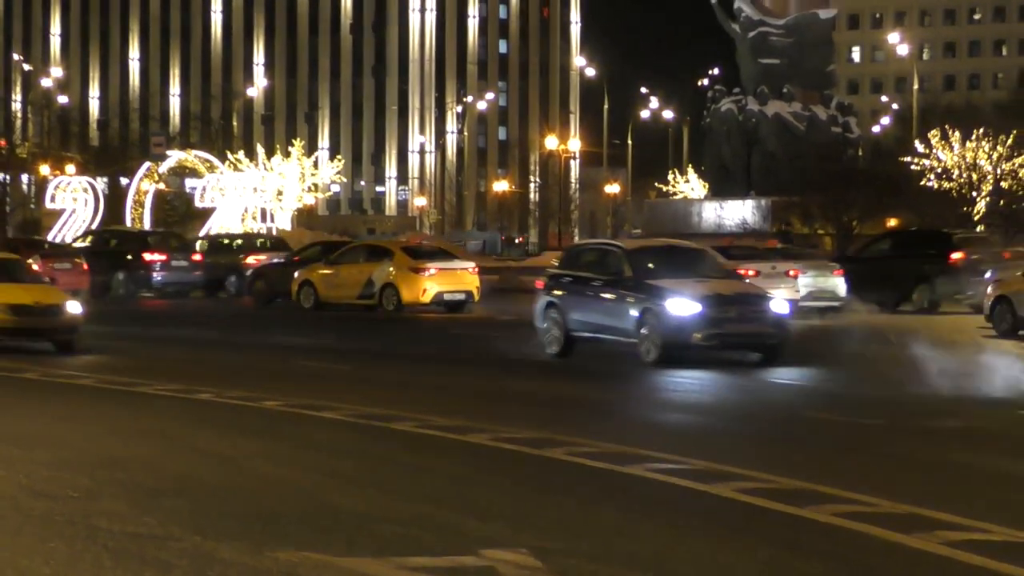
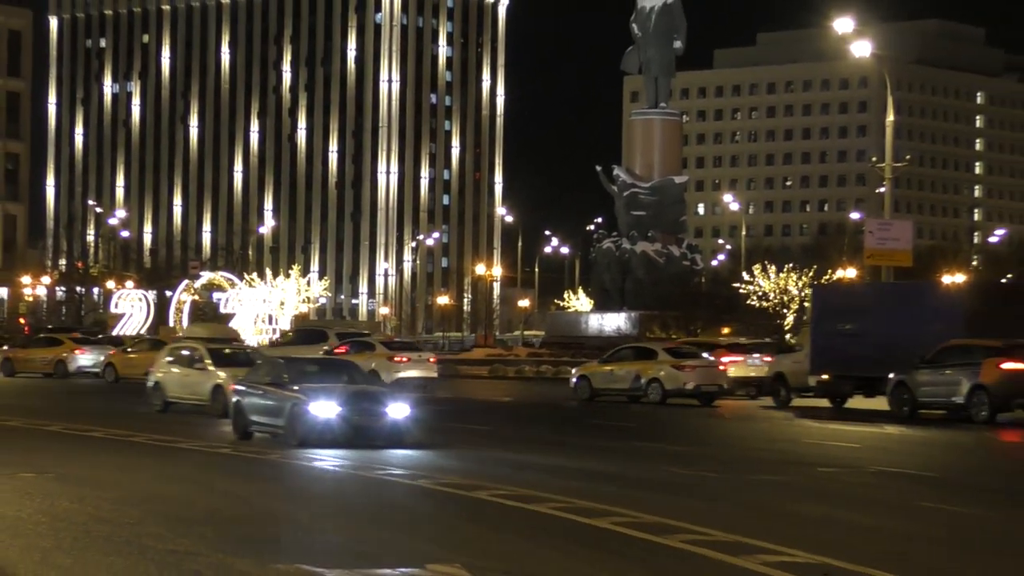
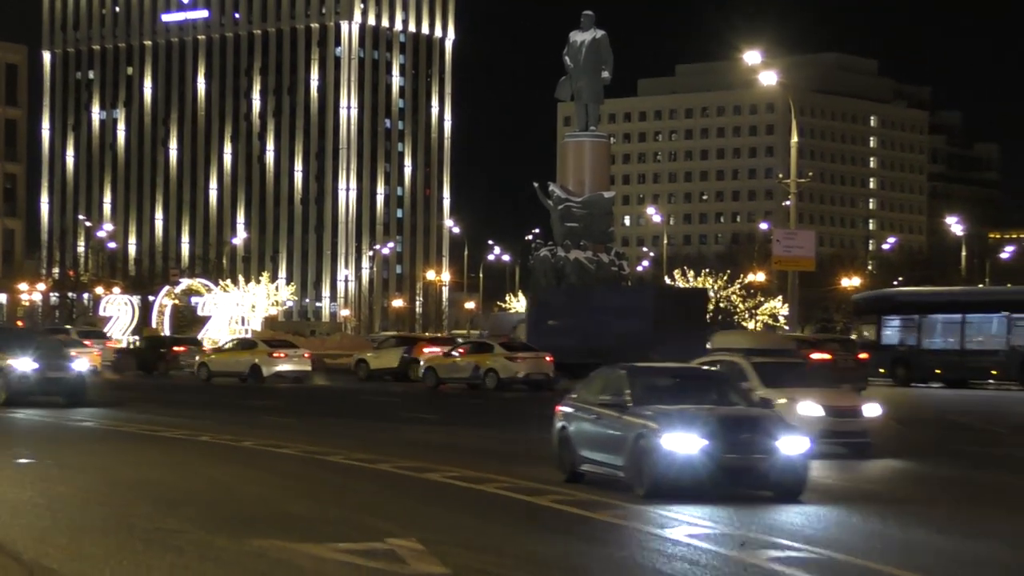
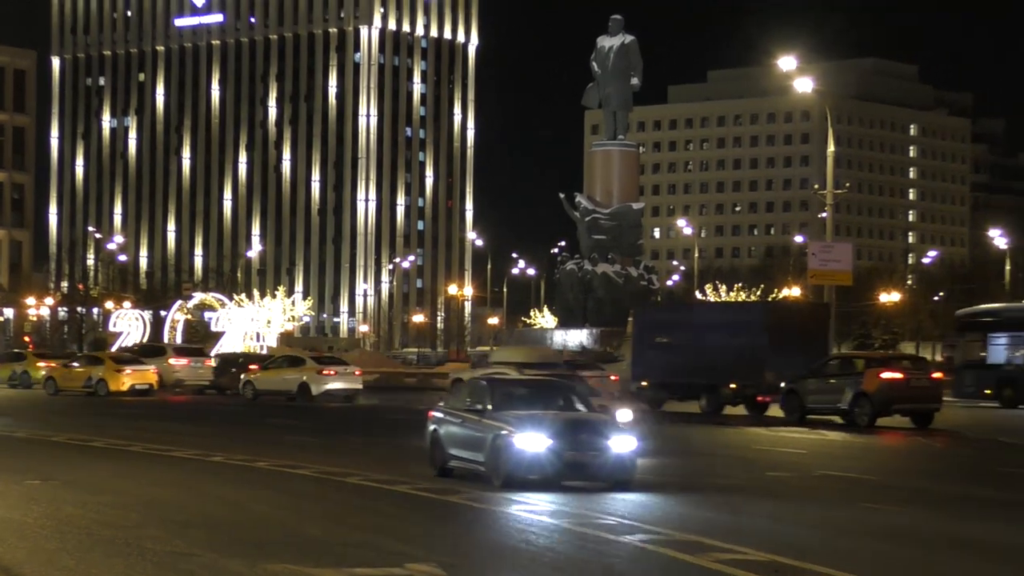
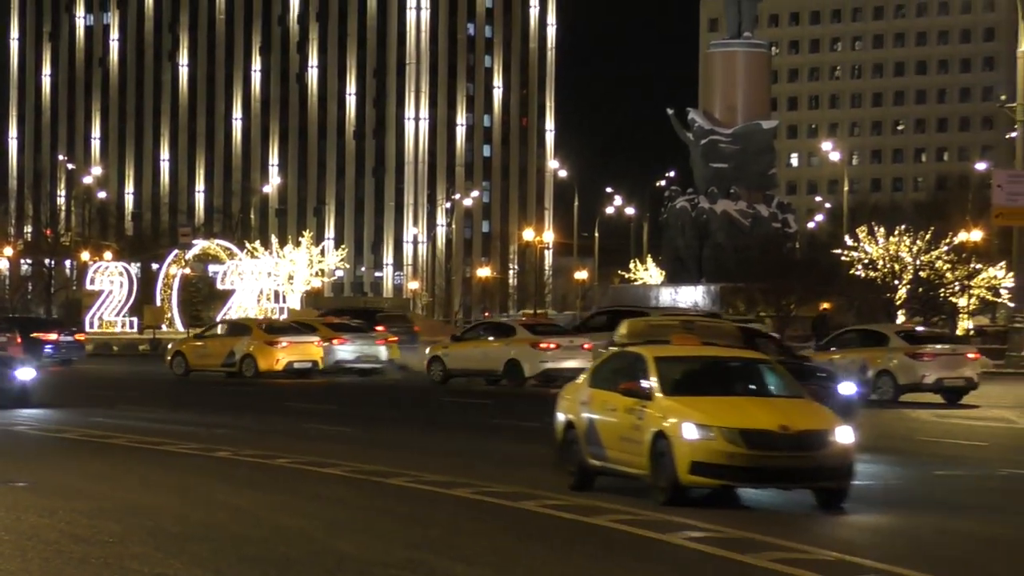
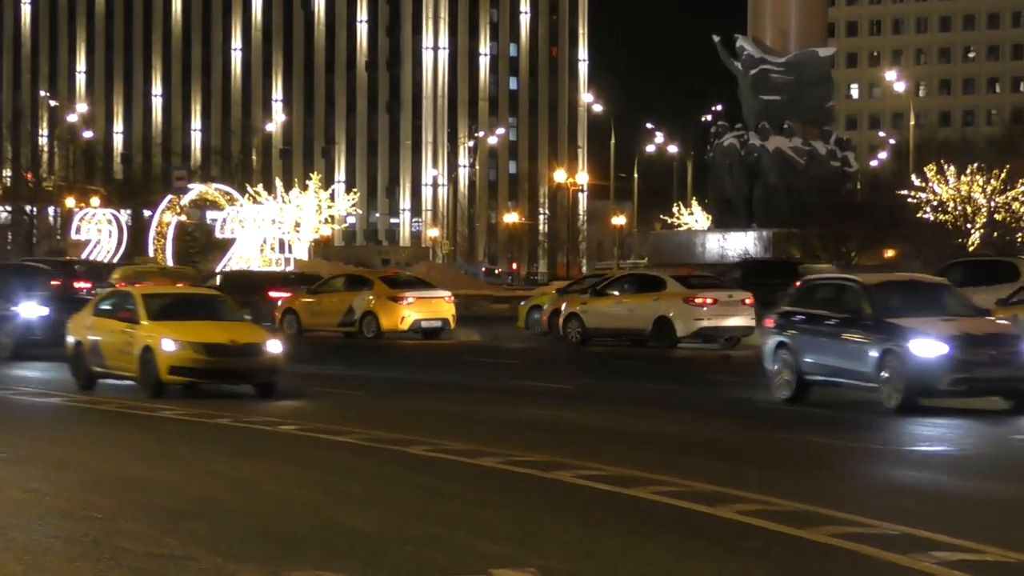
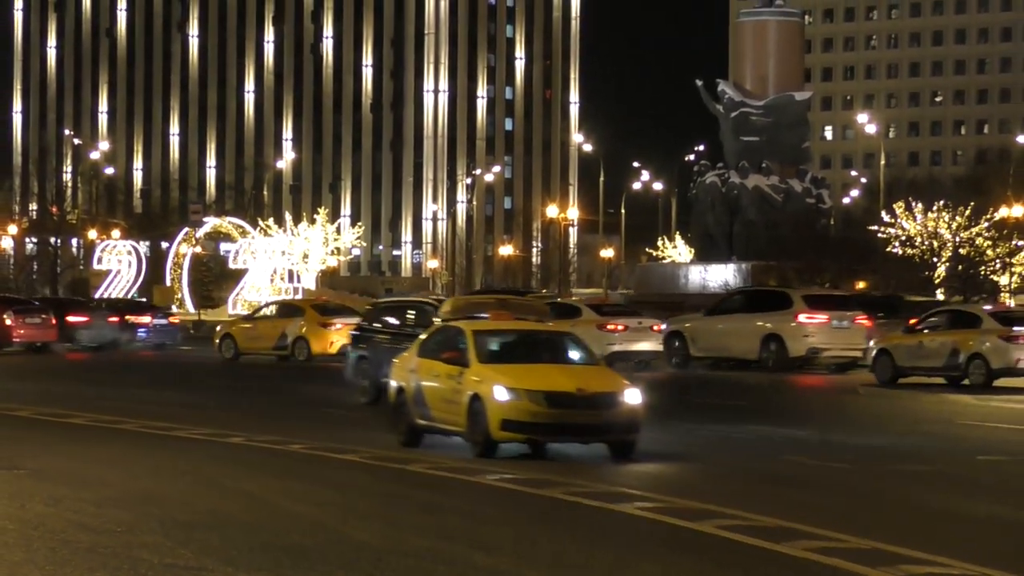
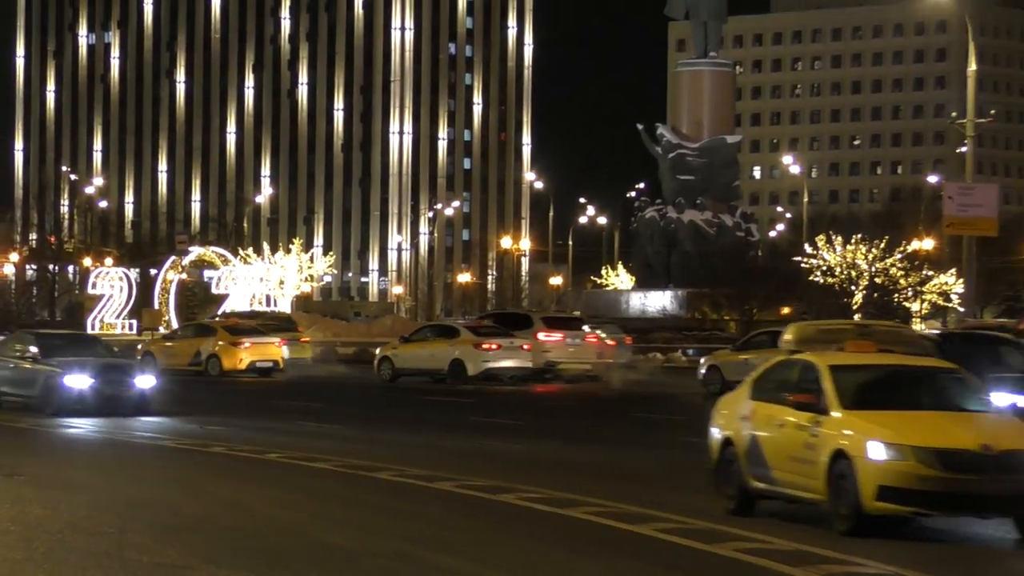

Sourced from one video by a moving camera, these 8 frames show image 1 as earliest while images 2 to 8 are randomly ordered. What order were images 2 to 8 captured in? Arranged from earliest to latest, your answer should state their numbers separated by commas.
6, 7, 5, 8, 2, 4, 3
